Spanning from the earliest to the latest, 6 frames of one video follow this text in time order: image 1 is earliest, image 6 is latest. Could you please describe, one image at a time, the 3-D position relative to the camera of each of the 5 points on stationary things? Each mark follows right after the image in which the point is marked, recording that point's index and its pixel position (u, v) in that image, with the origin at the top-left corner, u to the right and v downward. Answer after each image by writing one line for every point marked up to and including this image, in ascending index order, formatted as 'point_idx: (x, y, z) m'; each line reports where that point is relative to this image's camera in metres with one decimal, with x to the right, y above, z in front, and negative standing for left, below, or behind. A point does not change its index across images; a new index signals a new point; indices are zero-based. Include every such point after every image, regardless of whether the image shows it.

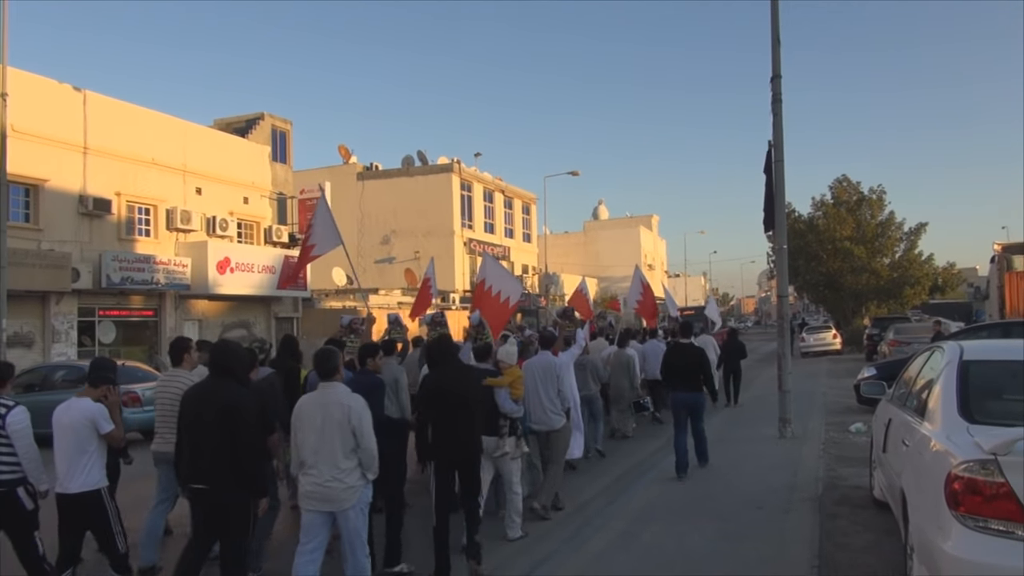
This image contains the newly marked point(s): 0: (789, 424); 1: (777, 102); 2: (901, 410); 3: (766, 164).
0: (+4.0, -2.0, +10.9) m
1: (+4.0, +2.8, +11.3) m
2: (+2.8, -0.9, +5.5) m
3: (+4.1, +2.0, +12.2) m
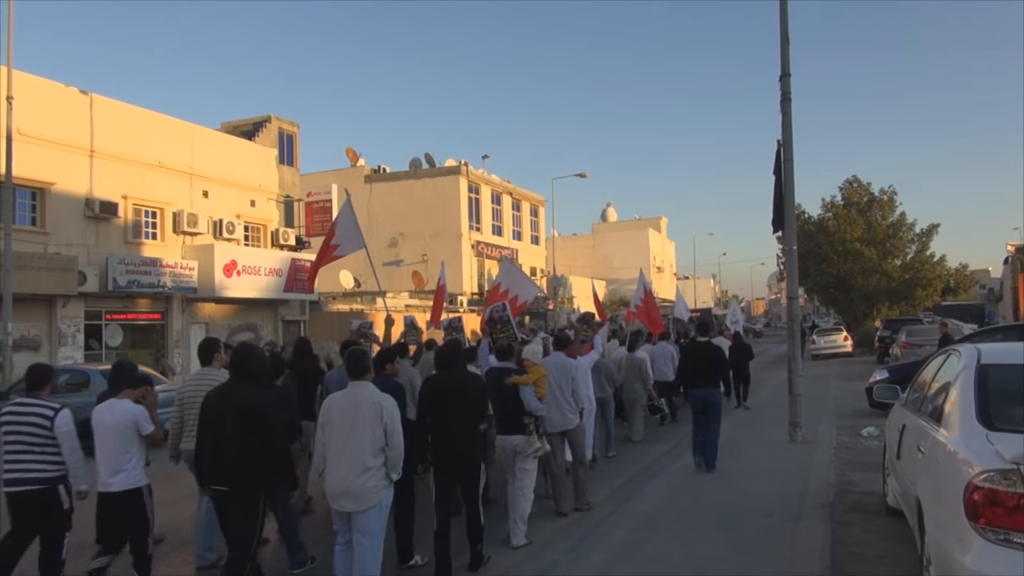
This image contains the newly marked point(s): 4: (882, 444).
0: (+4.1, -2.0, +10.7) m
1: (+4.1, +2.8, +11.1) m
2: (+2.9, -0.9, +5.3) m
3: (+4.2, +2.0, +12.0) m
4: (+4.9, -2.1, +10.0) m
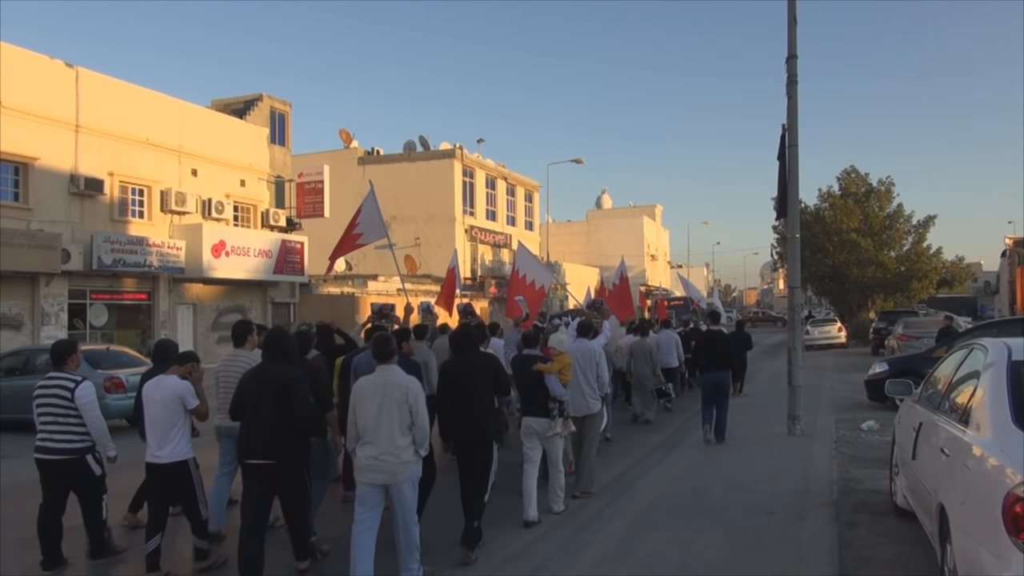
0: (+4.0, -1.8, +10.4) m
1: (+4.0, +2.9, +10.8) m
2: (+2.8, -0.8, +5.0) m
3: (+4.1, +2.2, +11.6) m
4: (+4.8, -1.9, +9.7) m
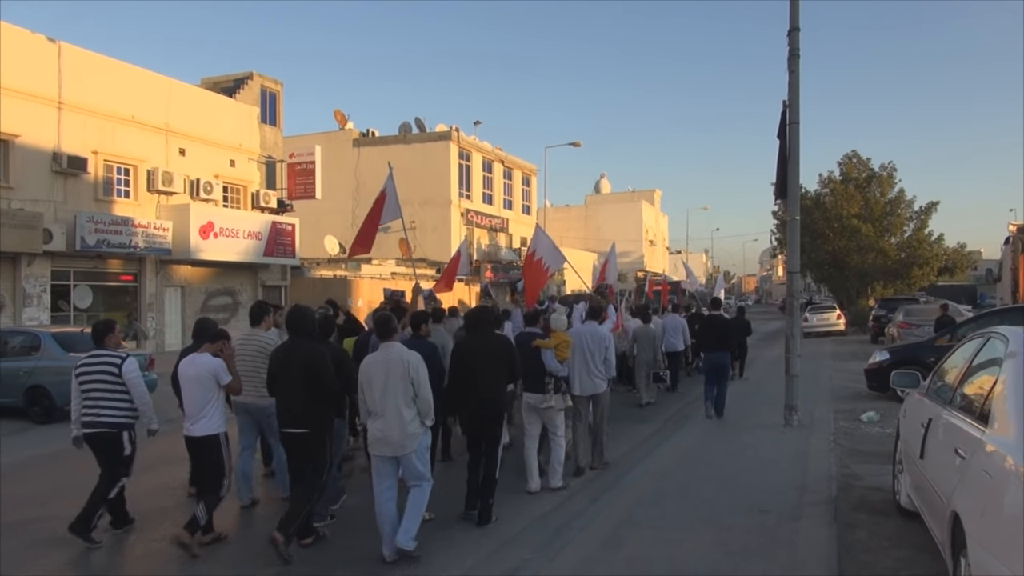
0: (+3.8, -1.6, +10.0) m
1: (+3.8, +3.1, +10.3) m
2: (+2.6, -0.7, +4.6) m
3: (+4.0, +2.4, +11.1) m
4: (+4.6, -1.8, +9.3) m
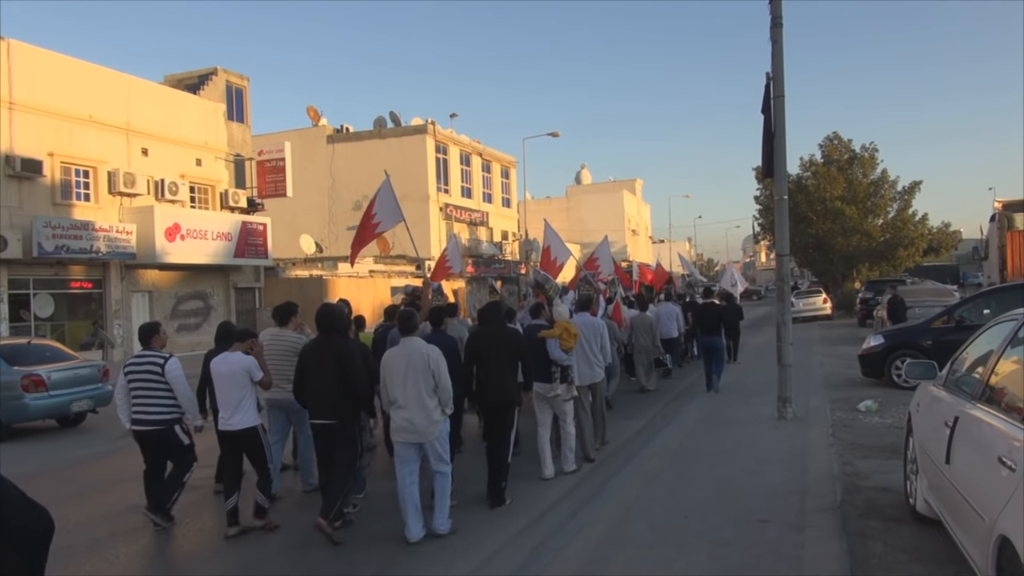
0: (+3.5, -1.4, +9.4) m
1: (+3.4, +3.3, +9.7) m
2: (+2.4, -0.6, +4.0) m
3: (+3.5, +2.6, +10.5) m
4: (+4.3, -1.5, +8.8) m
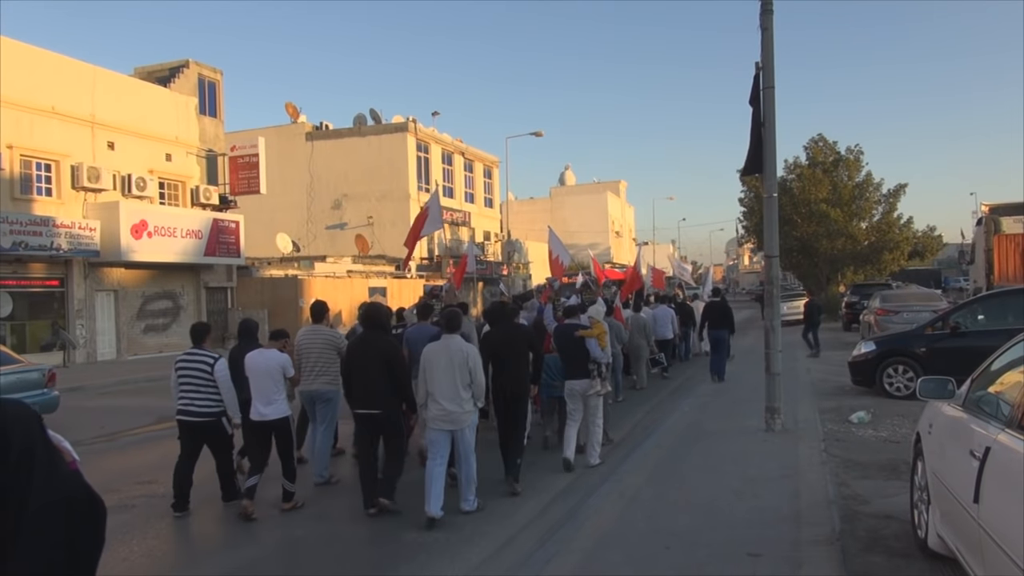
0: (+3.1, -1.5, +8.9) m
1: (+3.1, +3.3, +9.1) m
2: (+2.2, -0.6, +3.4) m
3: (+3.2, +2.5, +10.0) m
4: (+4.0, -1.6, +8.2) m
